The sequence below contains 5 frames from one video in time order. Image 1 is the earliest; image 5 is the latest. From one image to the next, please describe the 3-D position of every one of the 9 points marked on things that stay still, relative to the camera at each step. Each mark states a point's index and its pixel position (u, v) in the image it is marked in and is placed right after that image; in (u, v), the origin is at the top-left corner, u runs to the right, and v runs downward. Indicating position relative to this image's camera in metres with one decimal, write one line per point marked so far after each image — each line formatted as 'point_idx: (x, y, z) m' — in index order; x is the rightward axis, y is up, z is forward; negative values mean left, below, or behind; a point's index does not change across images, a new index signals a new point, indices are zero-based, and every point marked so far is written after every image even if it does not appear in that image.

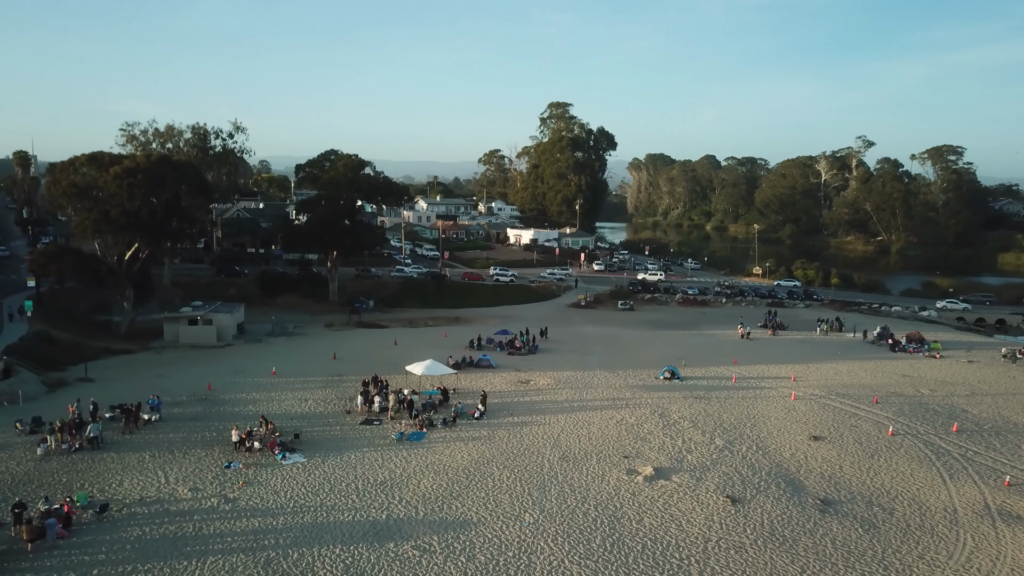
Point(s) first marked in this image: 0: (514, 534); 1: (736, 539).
0: (0.0, -5.9, +19.1) m
1: (+5.5, -6.1, +19.4) m
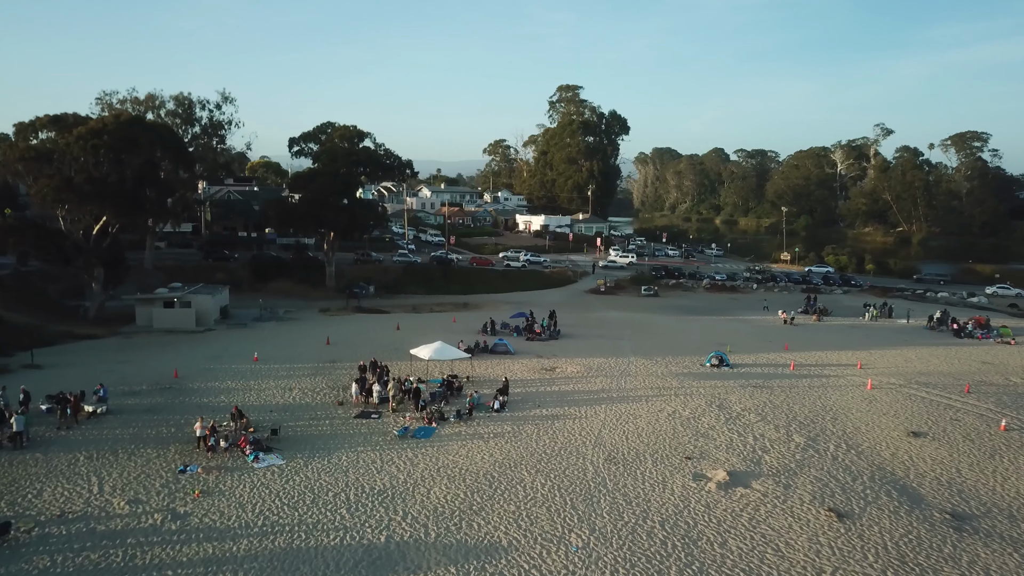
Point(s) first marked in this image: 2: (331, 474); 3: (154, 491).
0: (+0.8, -4.9, +14.1) m
1: (+6.3, -5.1, +14.4) m
2: (-4.1, -4.2, +17.9) m
3: (-7.5, -4.3, +16.6) m
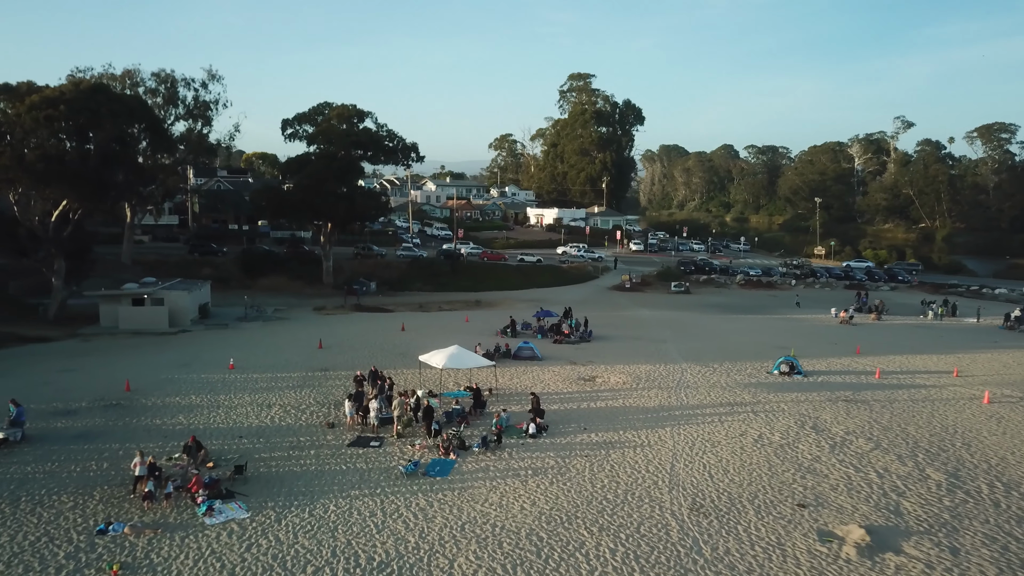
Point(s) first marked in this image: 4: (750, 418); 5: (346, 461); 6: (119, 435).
0: (+1.7, -4.6, +8.9) m
1: (+7.1, -4.8, +9.2) m
2: (-3.2, -3.9, +12.8) m
3: (-6.6, -4.0, +11.5) m
4: (+5.8, -3.2, +19.4) m
5: (-3.3, -3.5, +16.0) m
6: (-8.5, -3.2, +17.3) m
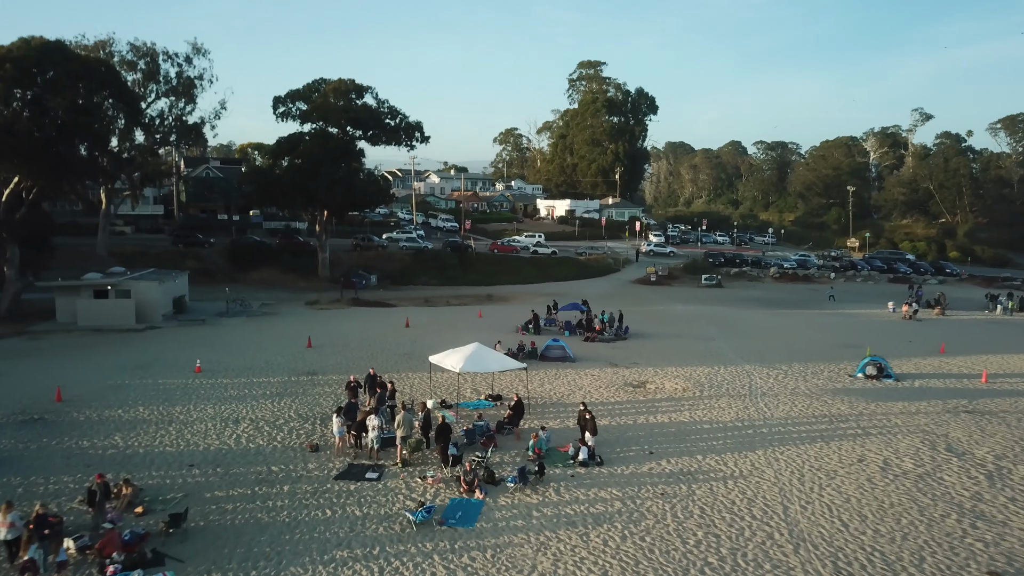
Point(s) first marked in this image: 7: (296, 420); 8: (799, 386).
0: (+2.4, -4.2, +4.4) m
1: (+7.8, -4.4, +4.7) m
2: (-2.5, -3.6, +8.3) m
3: (-5.9, -3.6, +7.0) m
4: (+6.6, -2.8, +14.9) m
5: (-2.6, -3.1, +11.5) m
6: (-7.8, -2.8, +12.8) m
7: (-4.3, -2.6, +15.7) m
8: (+7.1, -2.4, +19.5) m
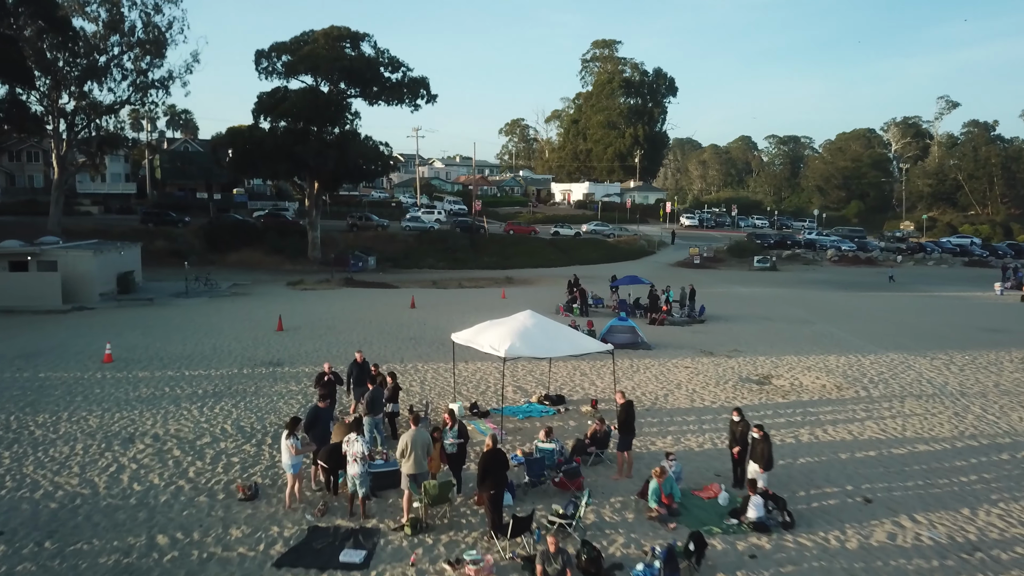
0: (+3.4, -3.4, -1.9) m
1: (+8.8, -3.6, -1.7) m
2: (-1.5, -2.7, +1.9) m
3: (-4.9, -2.8, +0.7) m
4: (+7.5, -1.9, +8.6) m
5: (-1.7, -2.2, +5.2) m
6: (-6.8, -2.0, +6.5) m
7: (-3.3, -1.7, +9.4) m
8: (+8.0, -1.5, +13.2) m
